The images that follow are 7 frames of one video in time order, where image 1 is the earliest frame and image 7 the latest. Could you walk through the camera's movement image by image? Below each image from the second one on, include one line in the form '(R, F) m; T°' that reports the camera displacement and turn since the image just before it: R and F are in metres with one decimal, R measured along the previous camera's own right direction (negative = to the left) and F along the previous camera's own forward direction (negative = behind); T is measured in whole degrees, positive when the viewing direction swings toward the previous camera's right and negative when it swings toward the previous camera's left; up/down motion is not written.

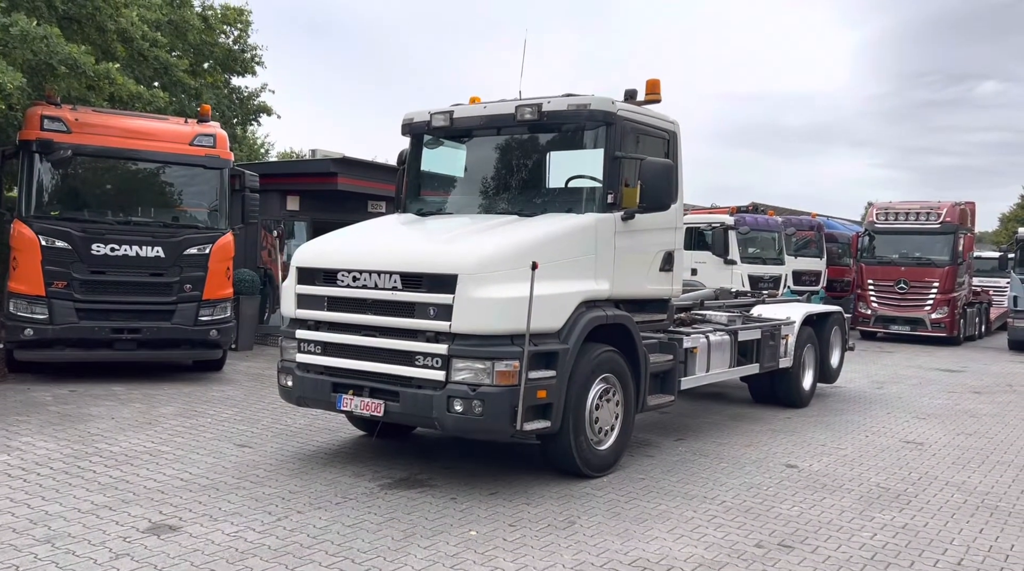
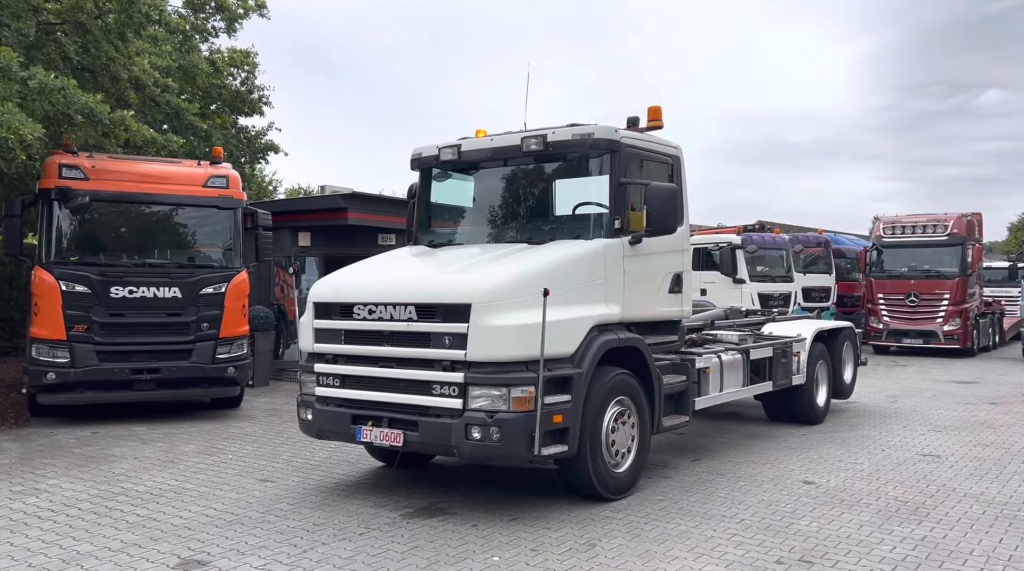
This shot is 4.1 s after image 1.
(0.0, -0.1) m; -1°
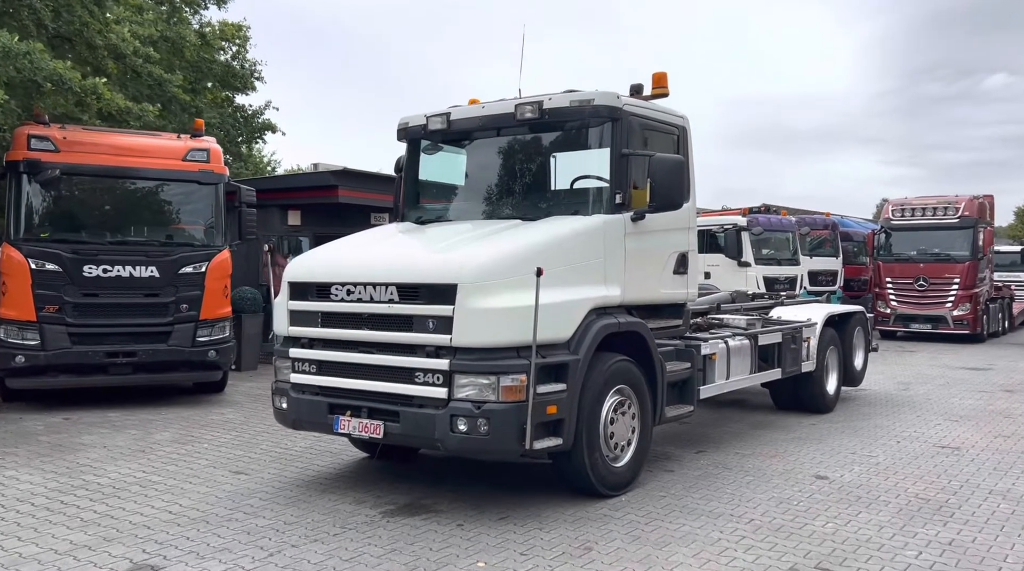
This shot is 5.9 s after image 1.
(+0.1, +0.5) m; 0°
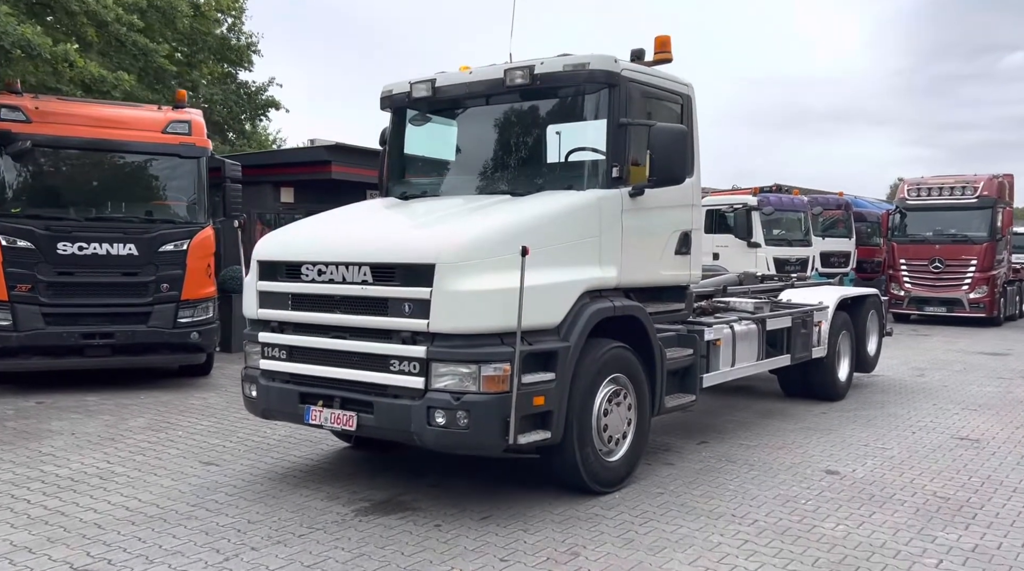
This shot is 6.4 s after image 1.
(+0.2, +0.5) m; -1°
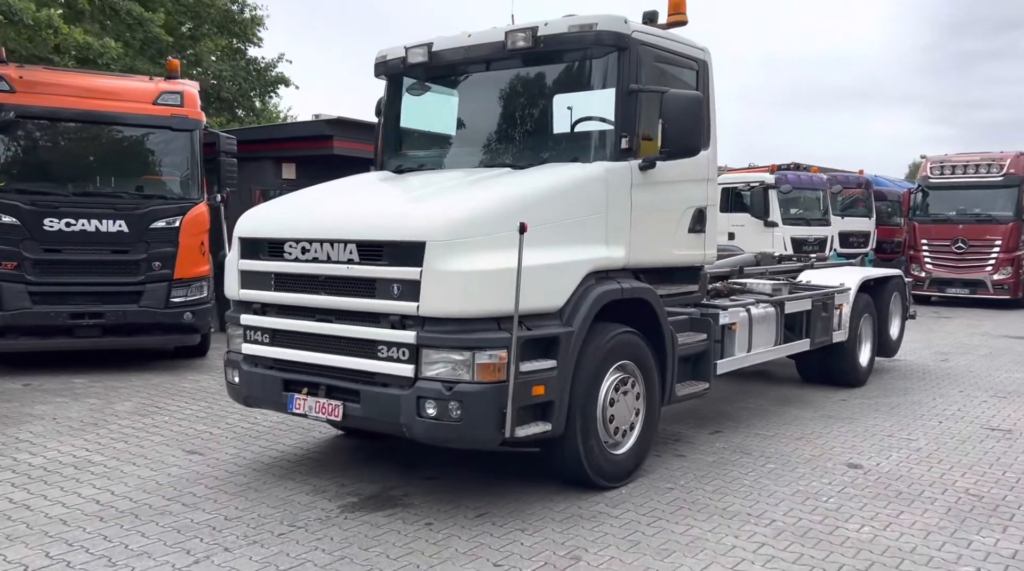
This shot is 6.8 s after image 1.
(+0.1, +0.4) m; -1°
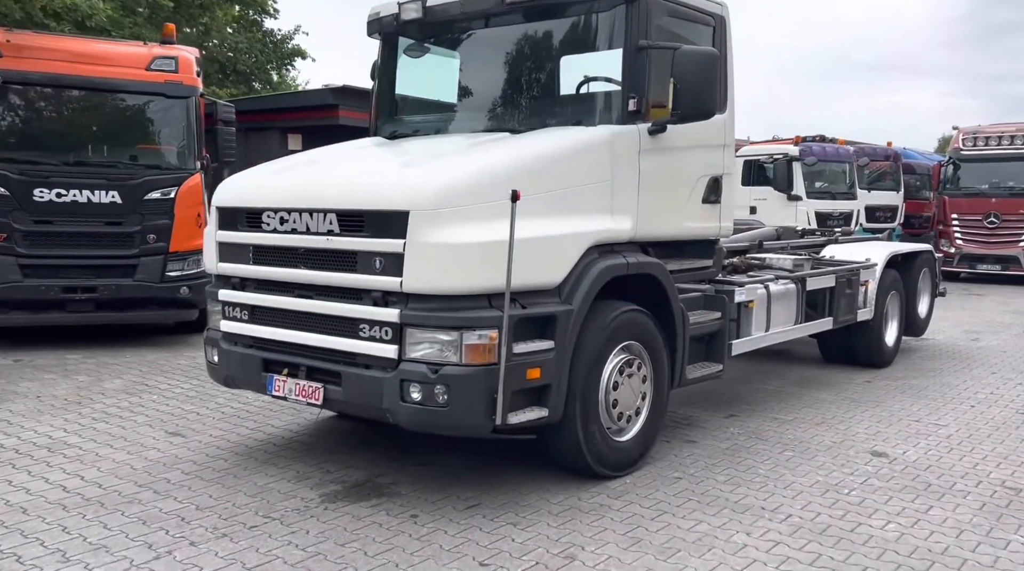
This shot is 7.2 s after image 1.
(+0.1, +0.4) m; -2°
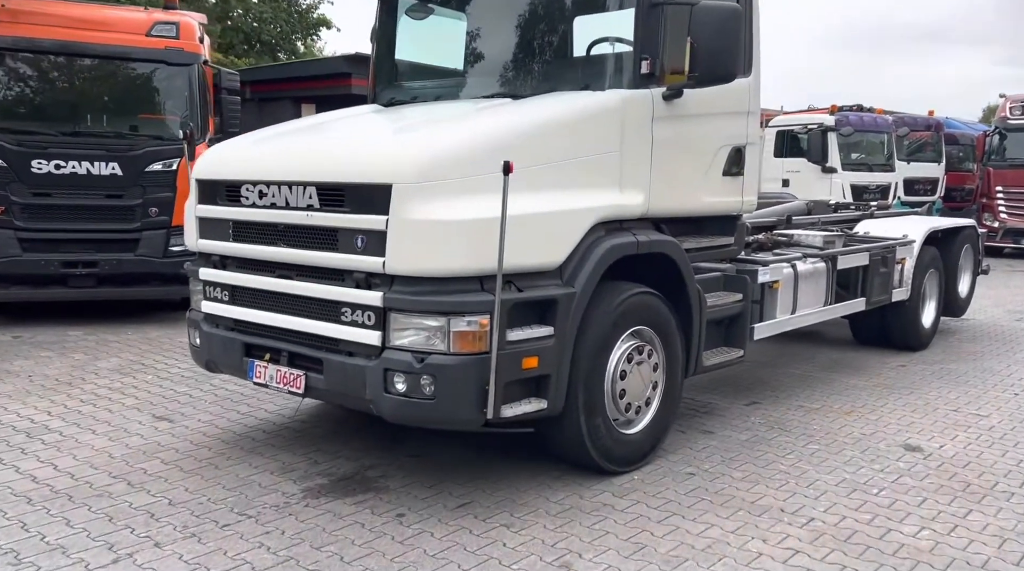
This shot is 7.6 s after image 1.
(+0.2, +0.4) m; -2°
